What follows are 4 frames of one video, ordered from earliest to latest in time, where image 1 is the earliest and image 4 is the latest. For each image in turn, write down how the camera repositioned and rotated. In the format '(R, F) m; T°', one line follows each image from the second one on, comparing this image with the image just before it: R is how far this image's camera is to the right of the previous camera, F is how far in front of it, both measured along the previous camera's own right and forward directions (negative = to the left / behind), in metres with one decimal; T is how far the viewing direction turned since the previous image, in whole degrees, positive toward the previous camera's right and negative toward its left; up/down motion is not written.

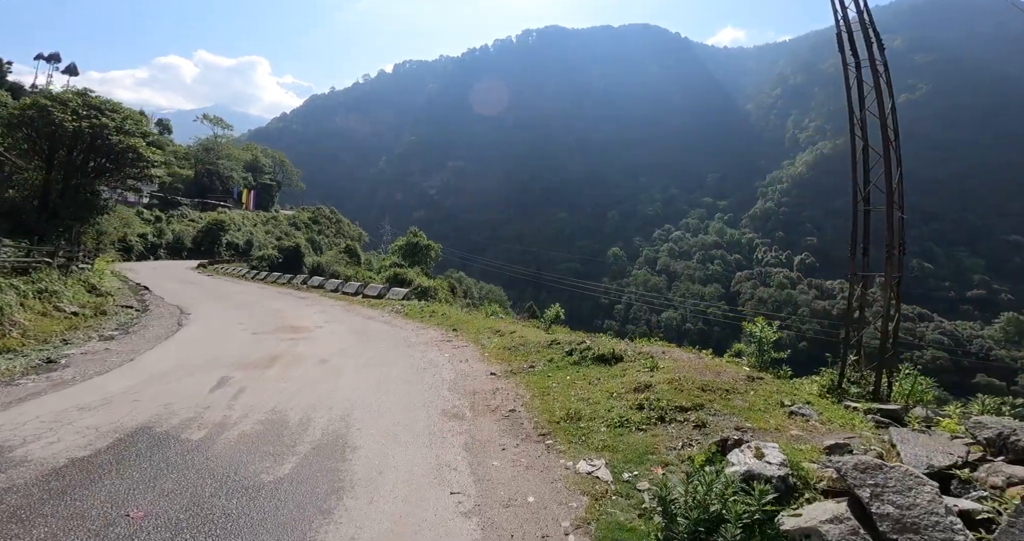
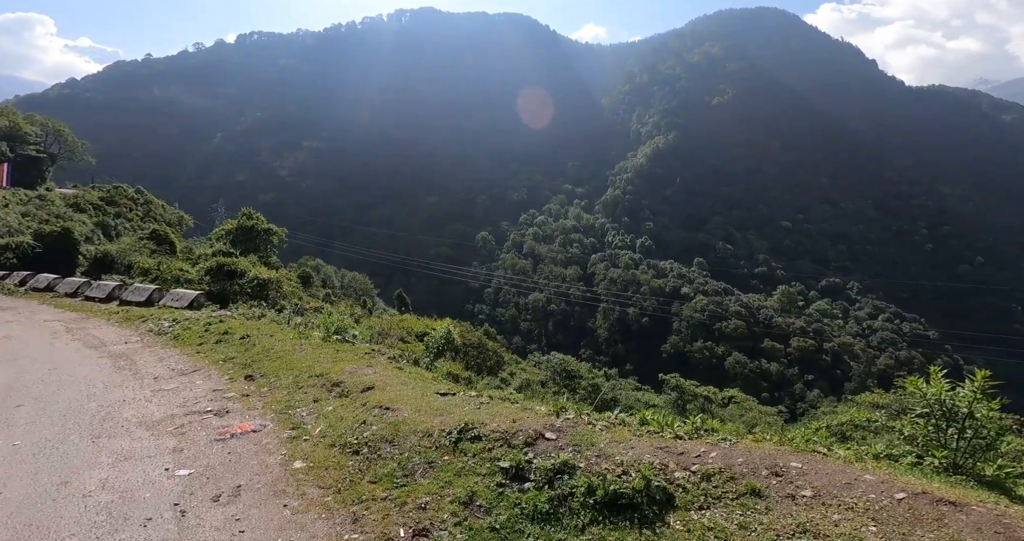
(+0.2, +6.0) m; +13°
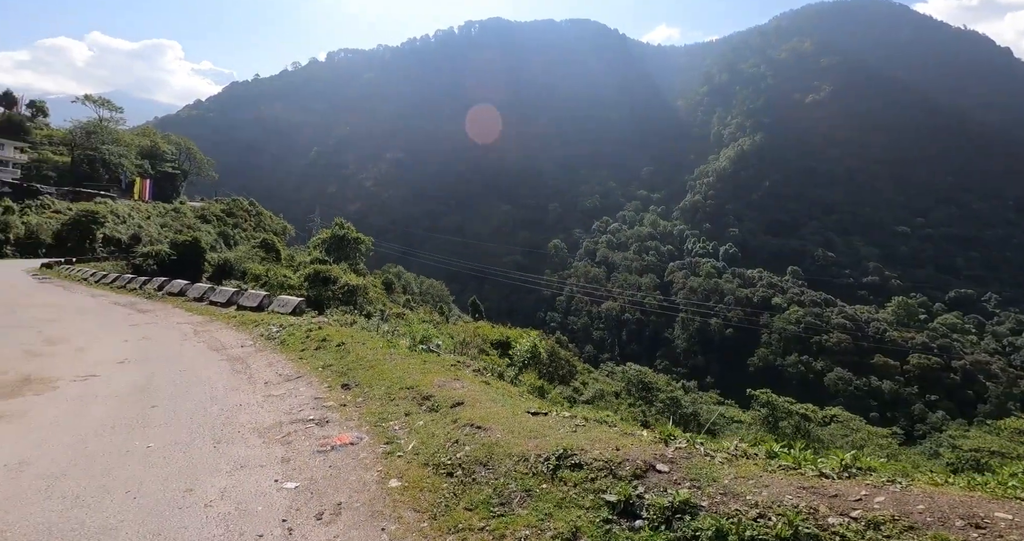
(-0.2, +0.2) m; -7°
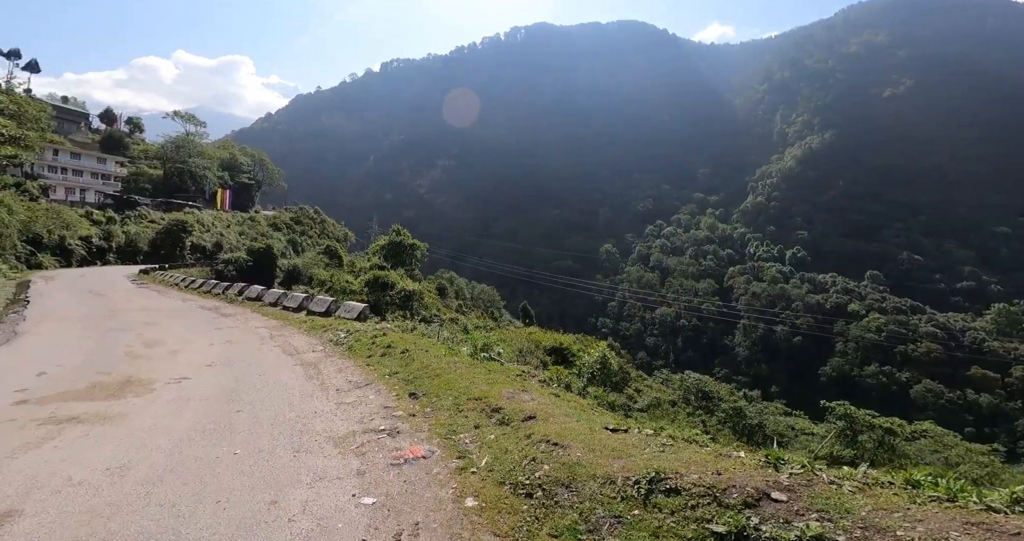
(-0.2, +0.3) m; -5°
